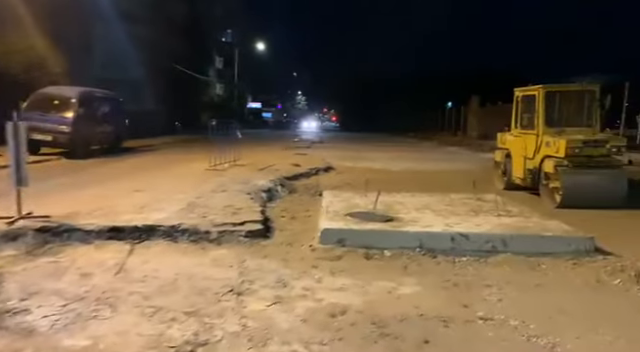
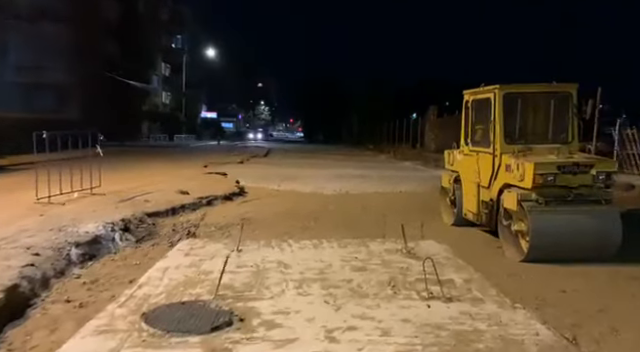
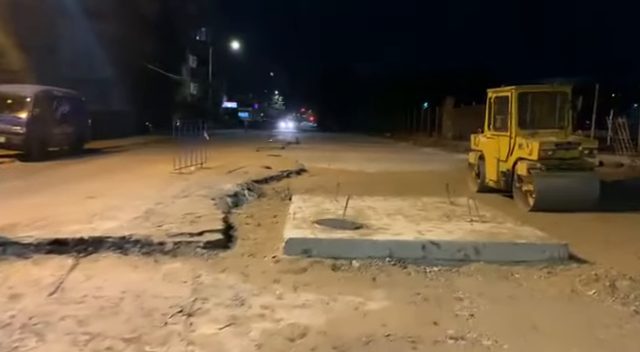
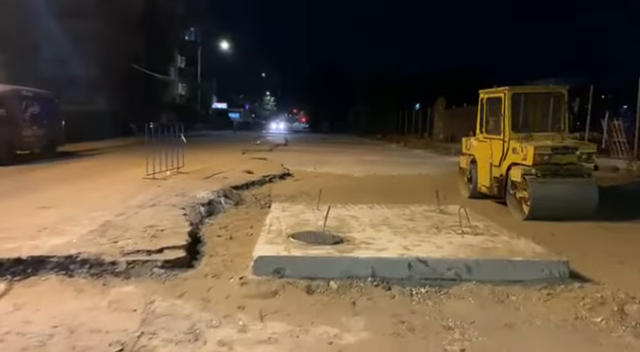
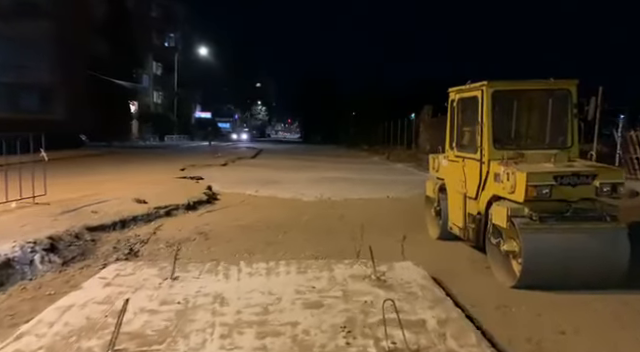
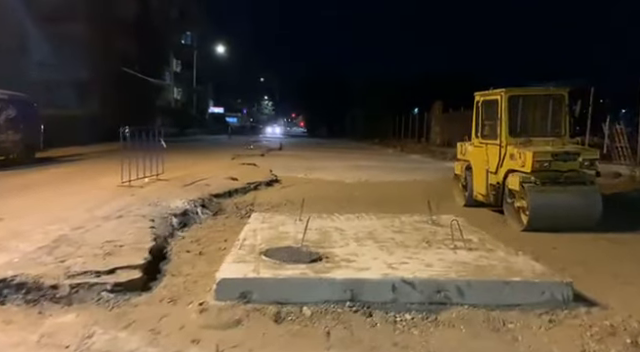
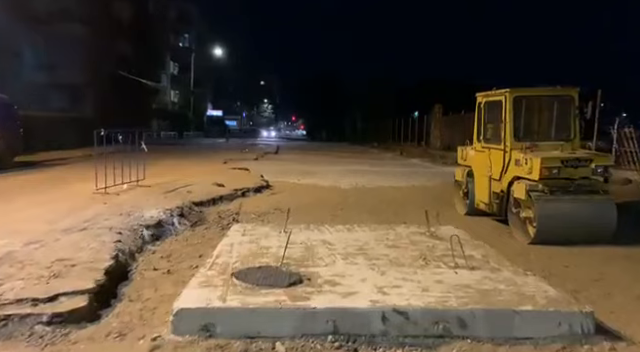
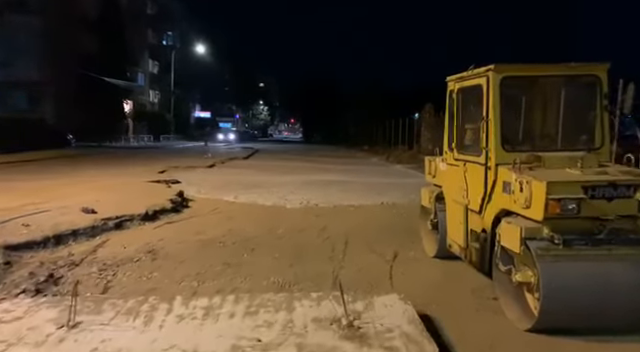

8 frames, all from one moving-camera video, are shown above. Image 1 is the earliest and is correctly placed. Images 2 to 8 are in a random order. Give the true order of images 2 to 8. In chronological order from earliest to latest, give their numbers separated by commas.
3, 4, 6, 7, 2, 5, 8
